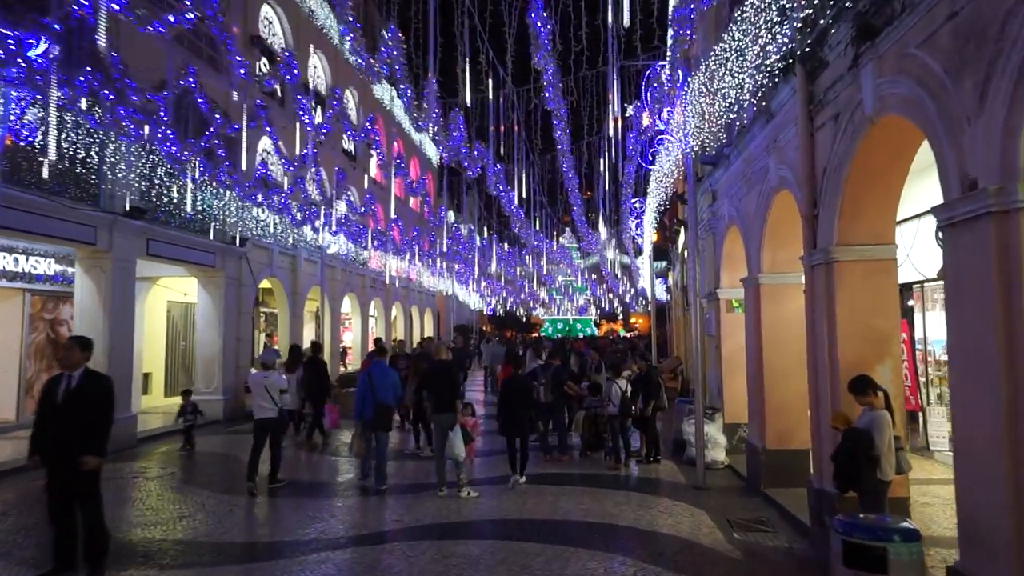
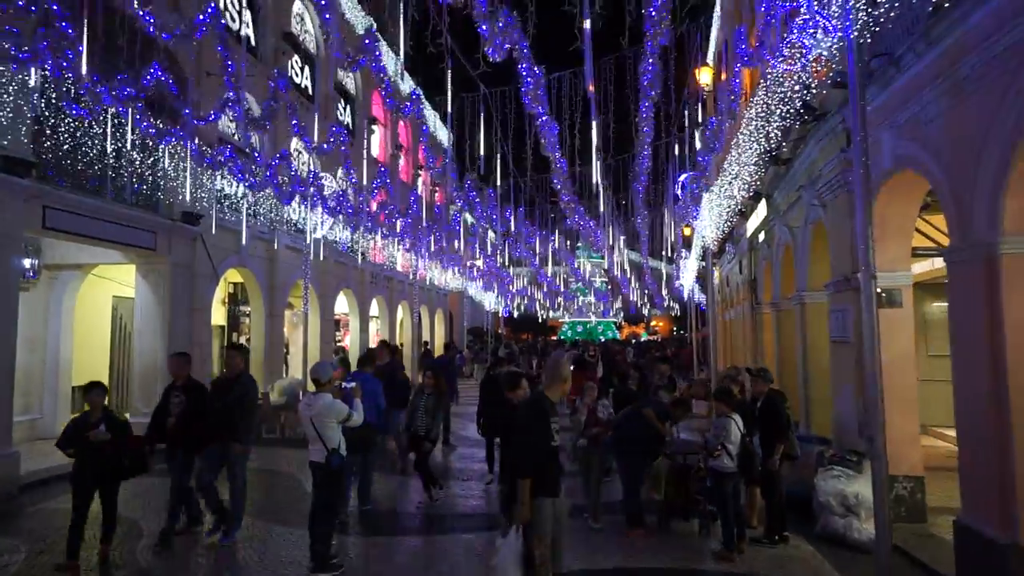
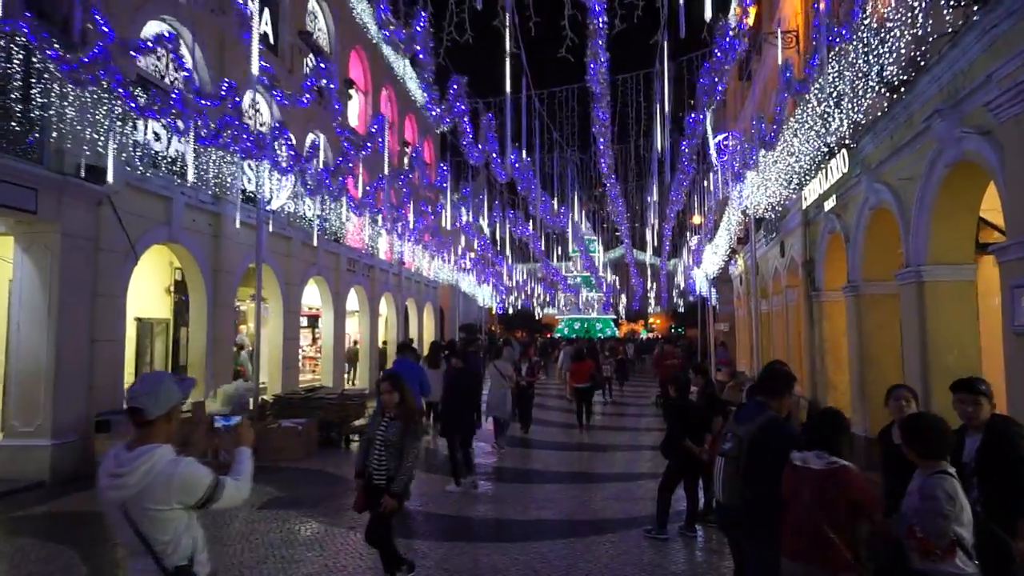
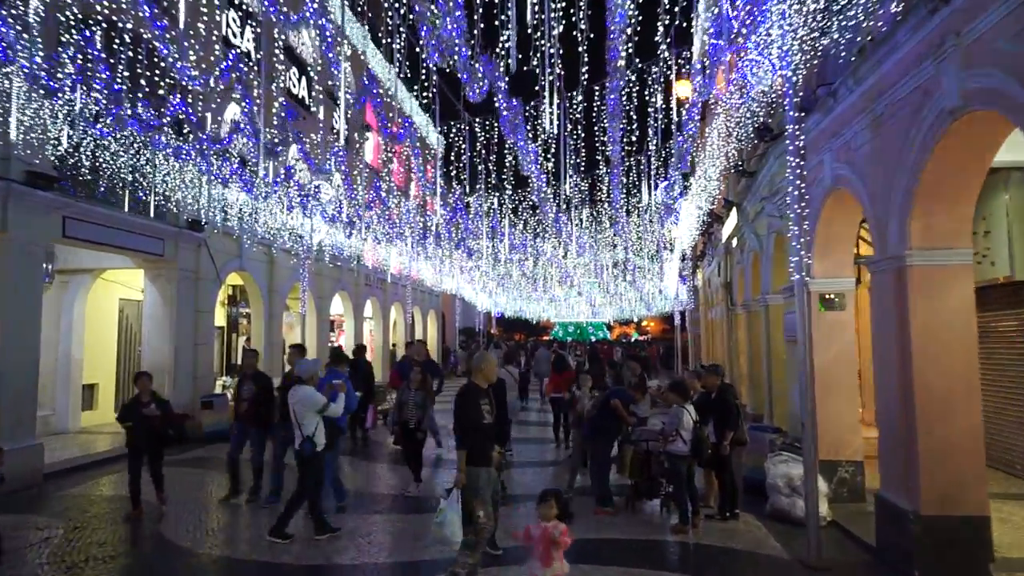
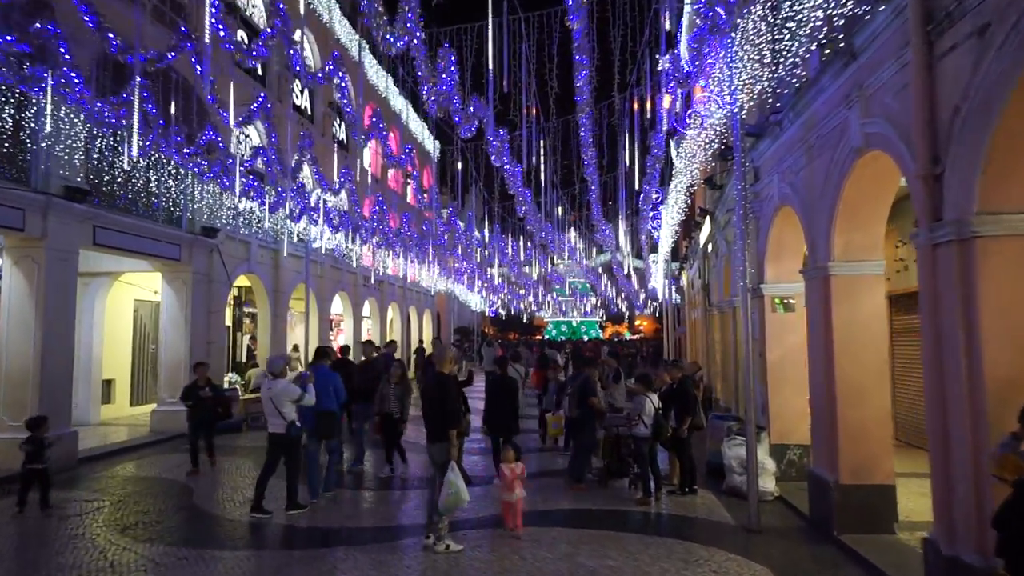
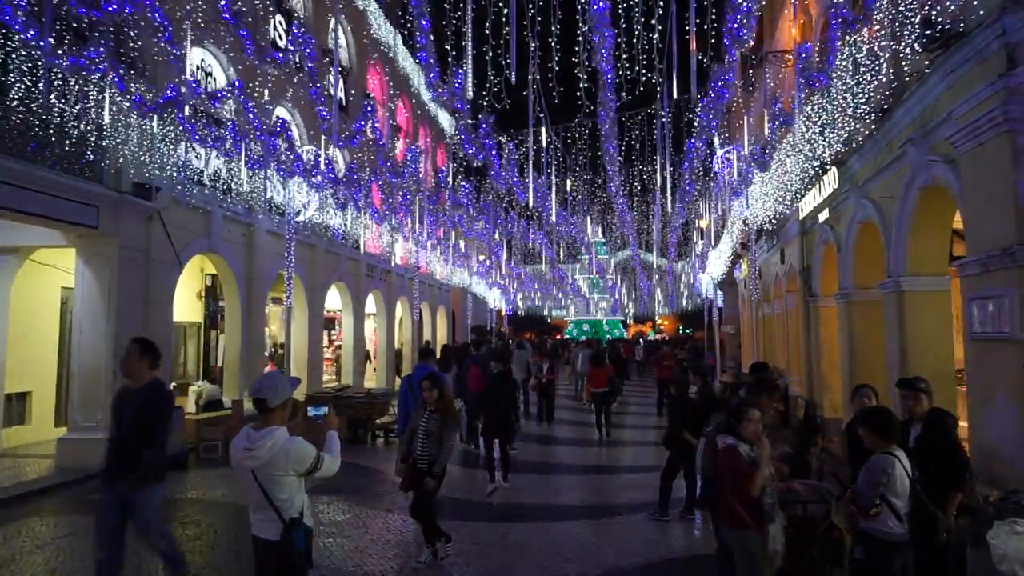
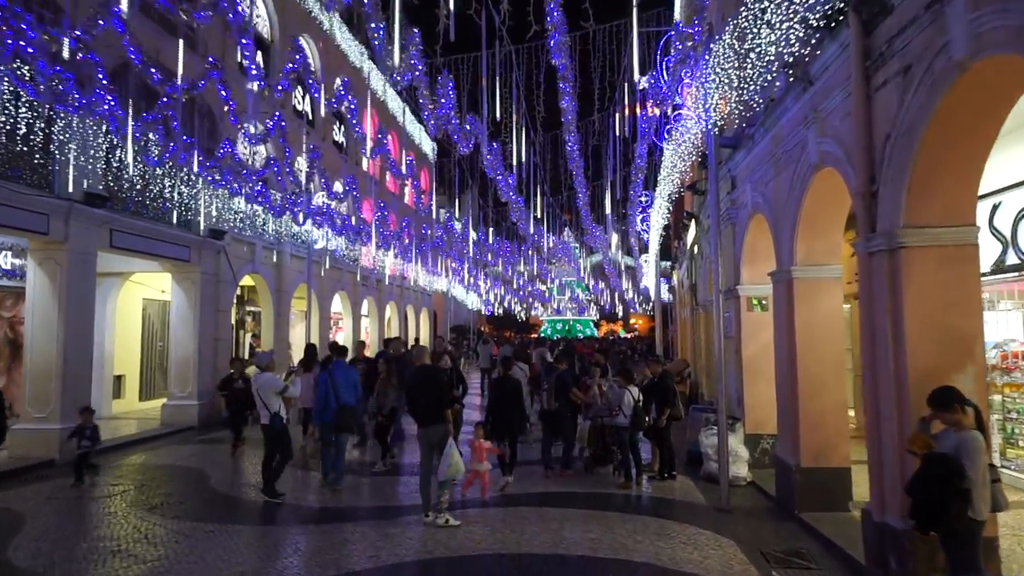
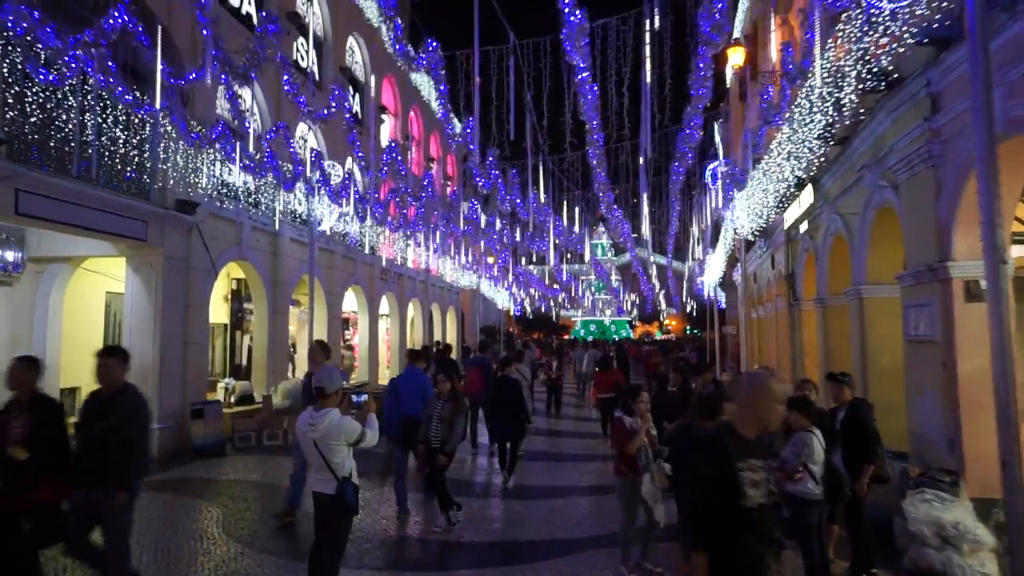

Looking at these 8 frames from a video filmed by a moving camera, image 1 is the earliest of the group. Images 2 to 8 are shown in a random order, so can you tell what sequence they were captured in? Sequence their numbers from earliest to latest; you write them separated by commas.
7, 5, 4, 2, 8, 6, 3
